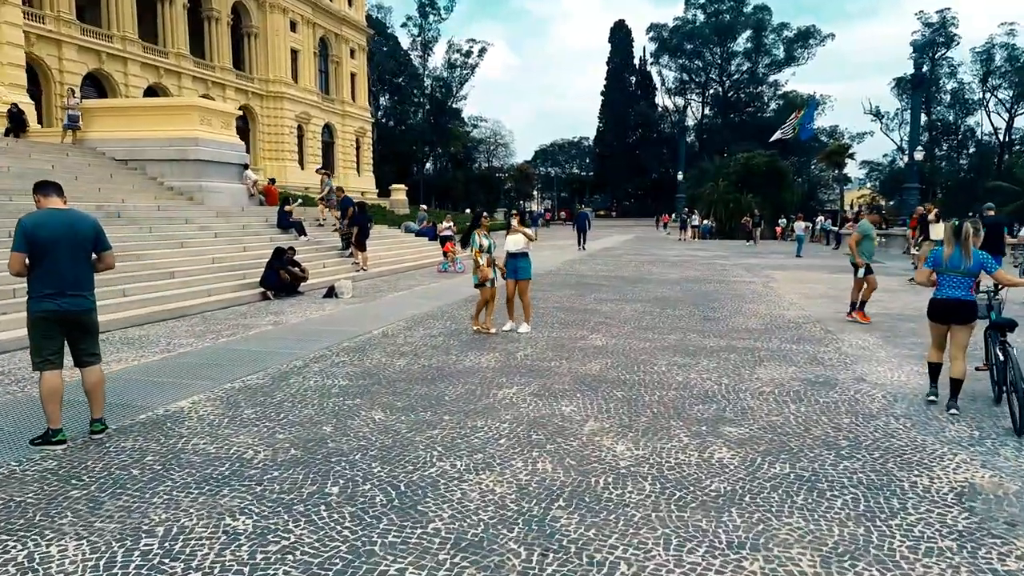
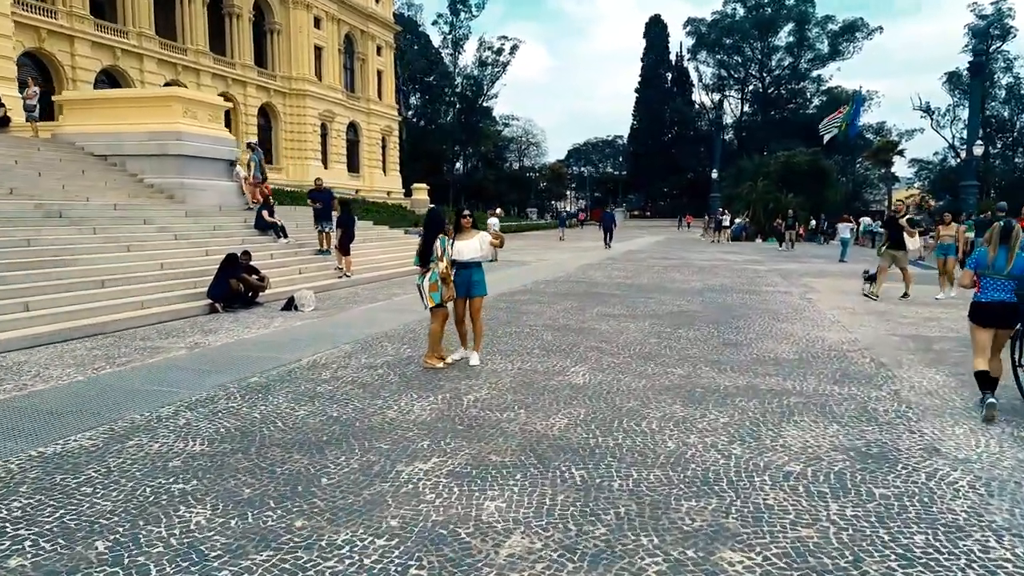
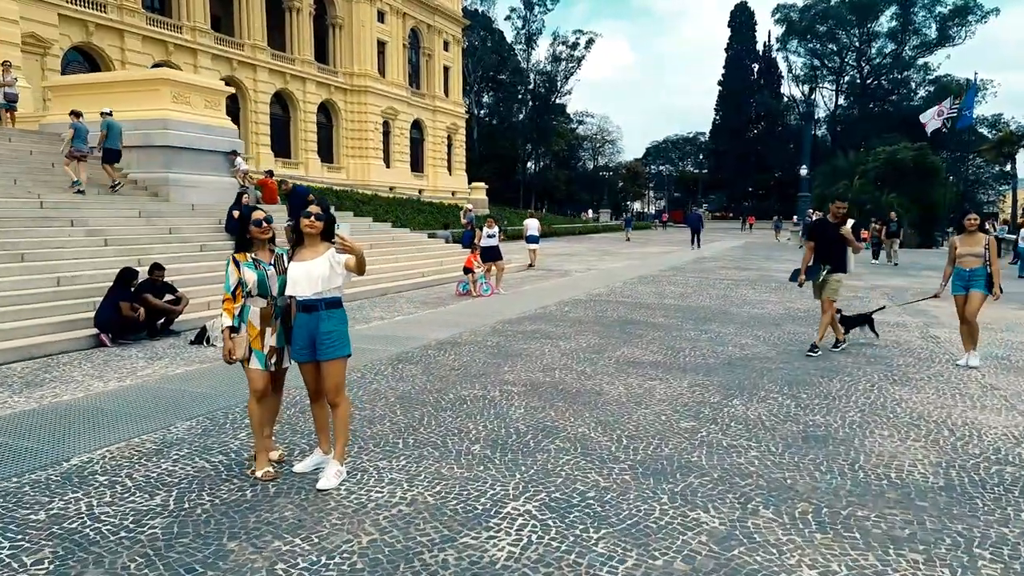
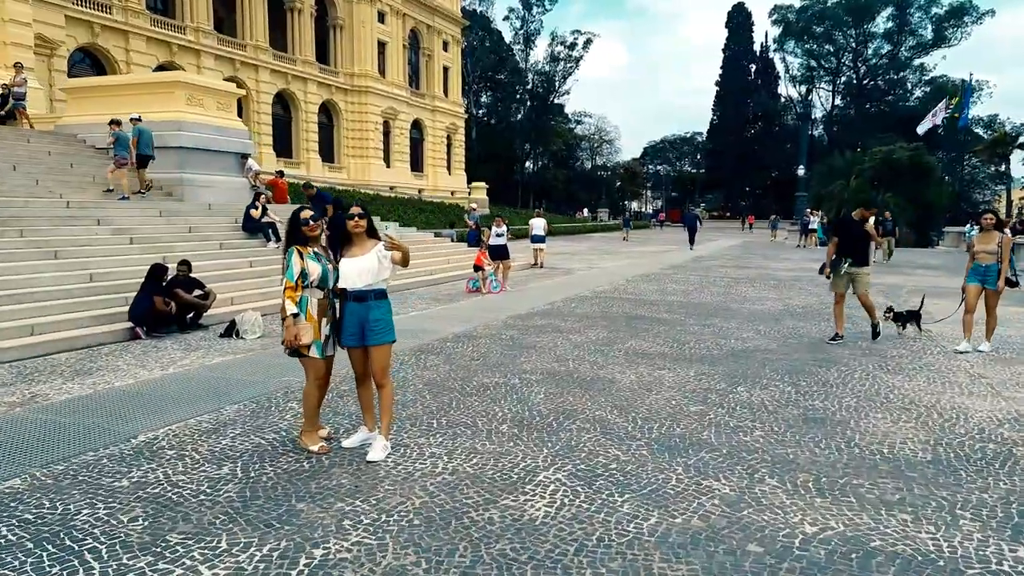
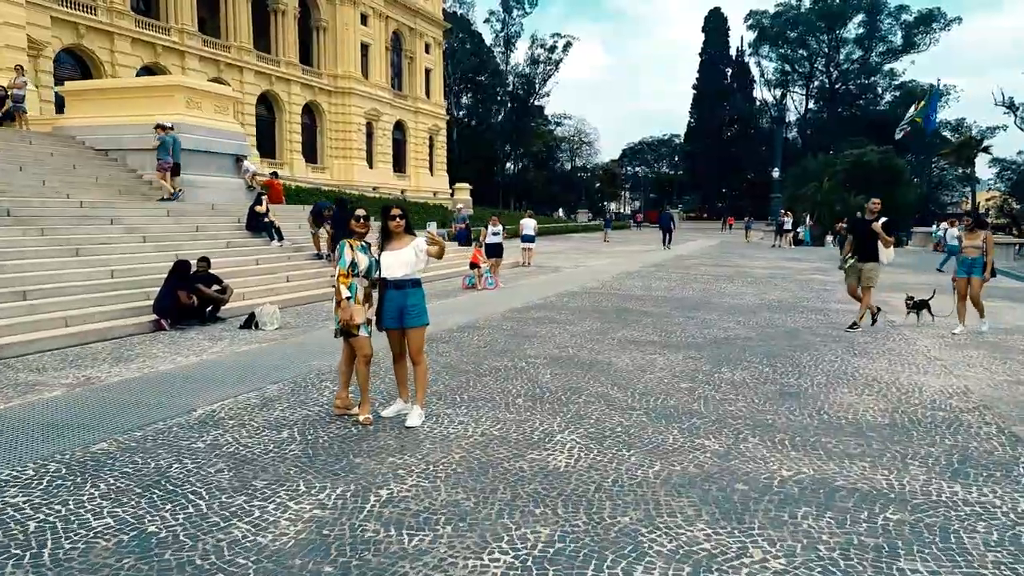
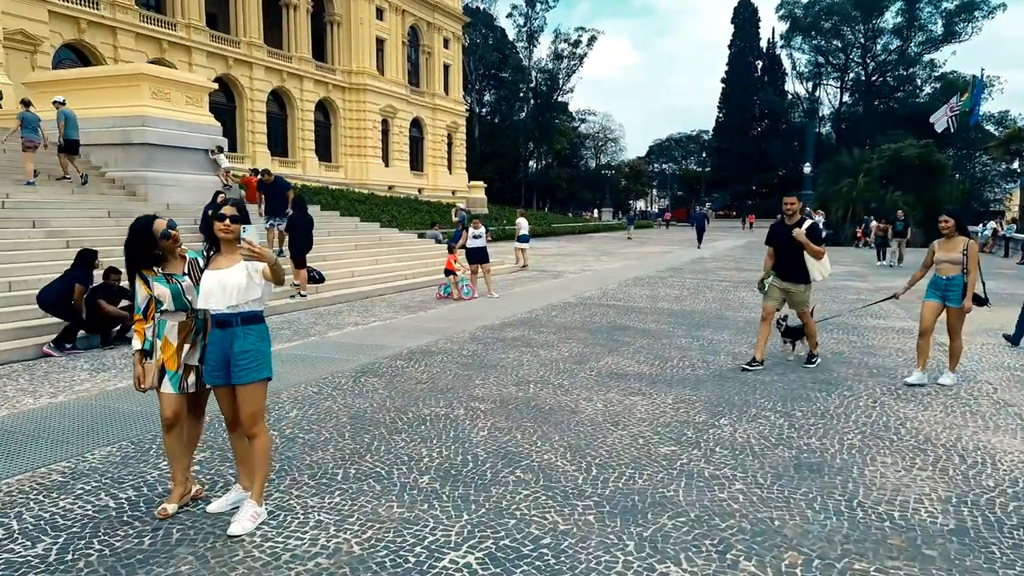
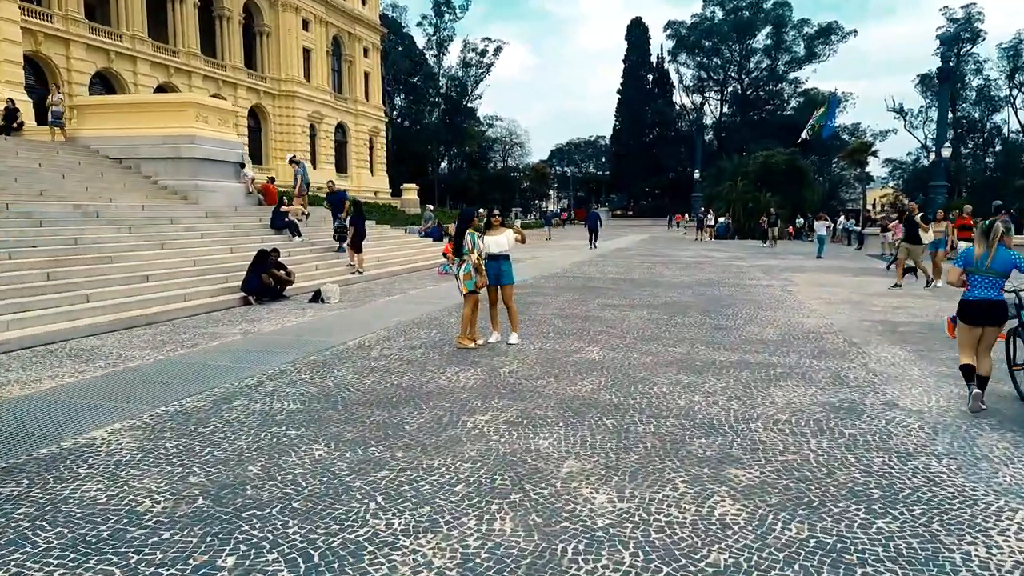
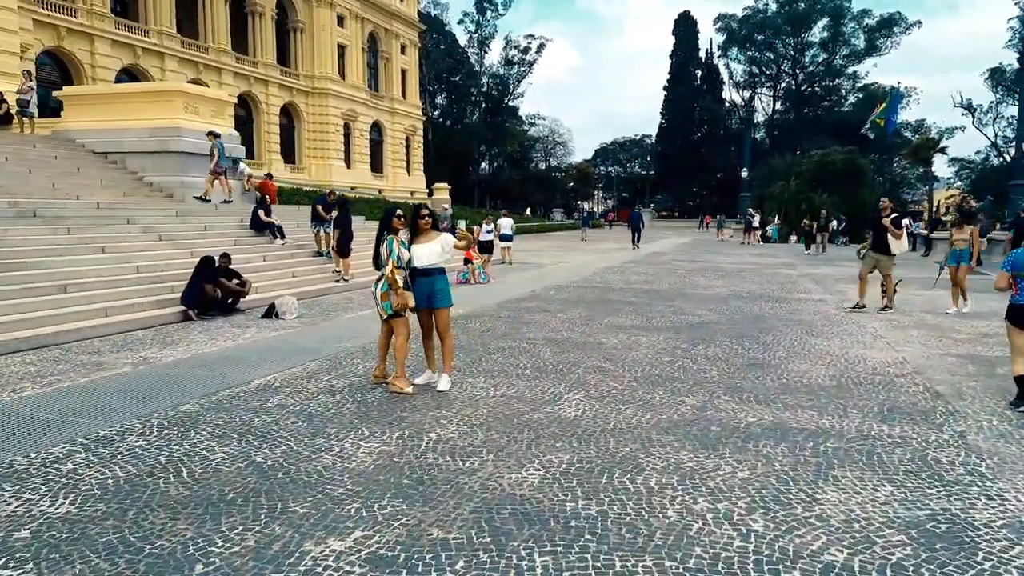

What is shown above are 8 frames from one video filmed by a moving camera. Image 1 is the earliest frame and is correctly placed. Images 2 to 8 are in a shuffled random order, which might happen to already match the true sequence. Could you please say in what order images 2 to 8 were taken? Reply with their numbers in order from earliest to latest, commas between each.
7, 2, 8, 5, 4, 3, 6
